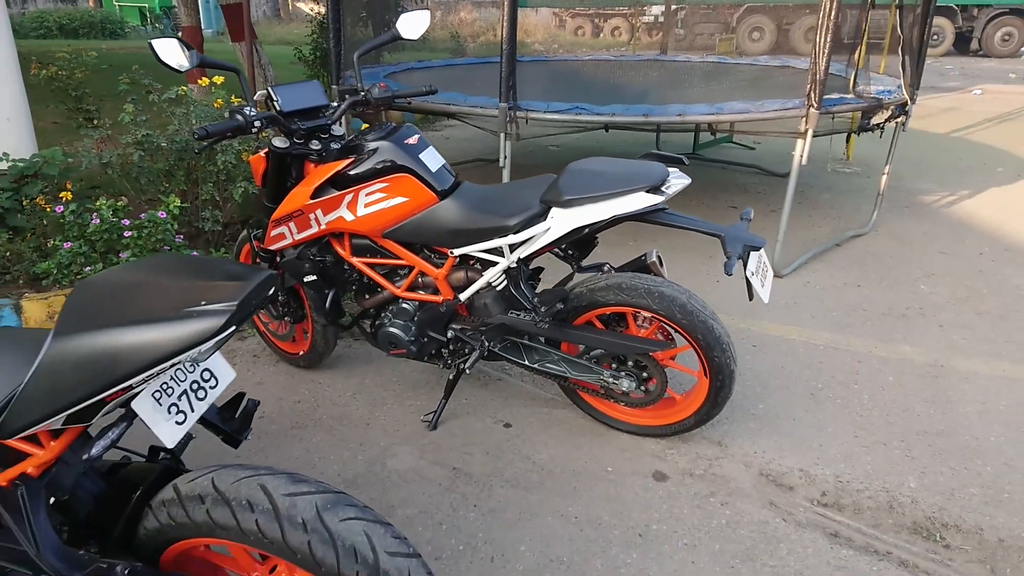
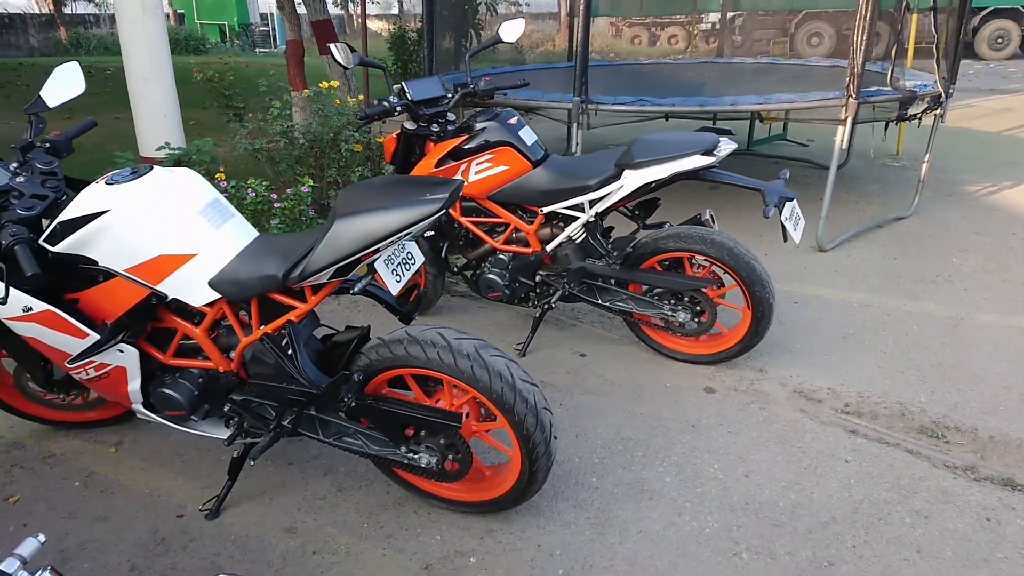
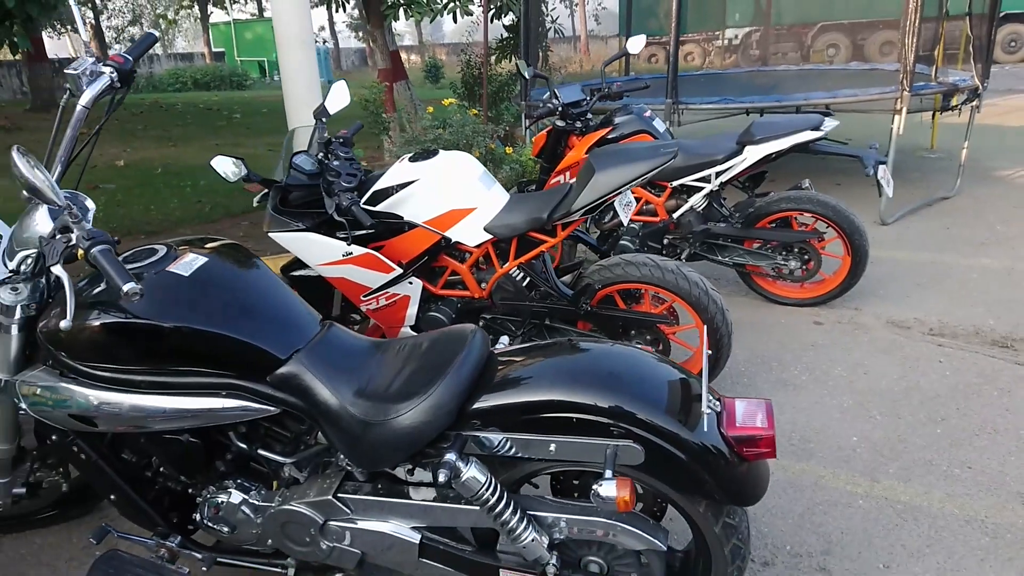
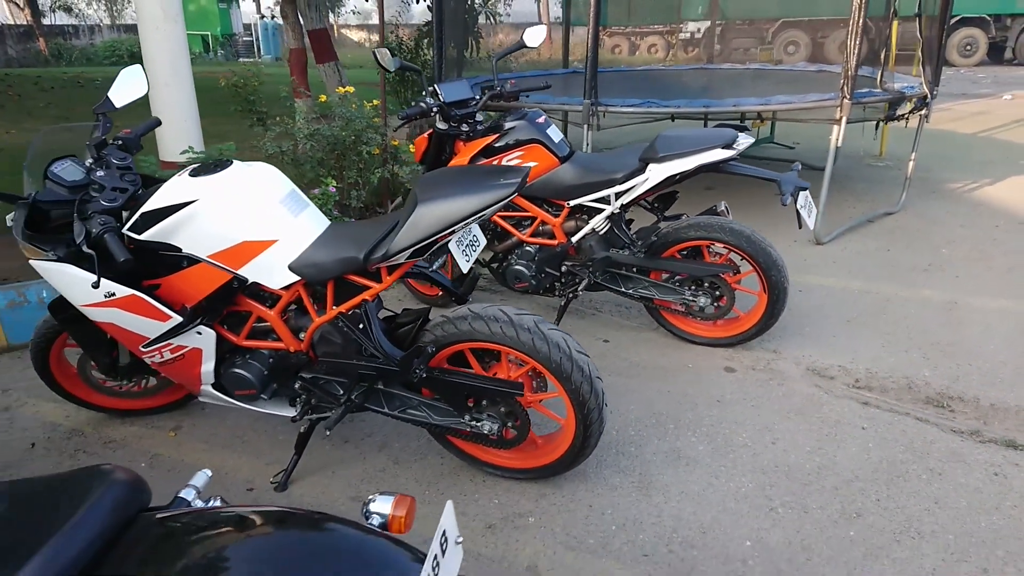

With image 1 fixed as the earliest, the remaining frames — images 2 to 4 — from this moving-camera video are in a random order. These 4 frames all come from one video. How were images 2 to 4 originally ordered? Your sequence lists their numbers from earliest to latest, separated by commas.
2, 4, 3
